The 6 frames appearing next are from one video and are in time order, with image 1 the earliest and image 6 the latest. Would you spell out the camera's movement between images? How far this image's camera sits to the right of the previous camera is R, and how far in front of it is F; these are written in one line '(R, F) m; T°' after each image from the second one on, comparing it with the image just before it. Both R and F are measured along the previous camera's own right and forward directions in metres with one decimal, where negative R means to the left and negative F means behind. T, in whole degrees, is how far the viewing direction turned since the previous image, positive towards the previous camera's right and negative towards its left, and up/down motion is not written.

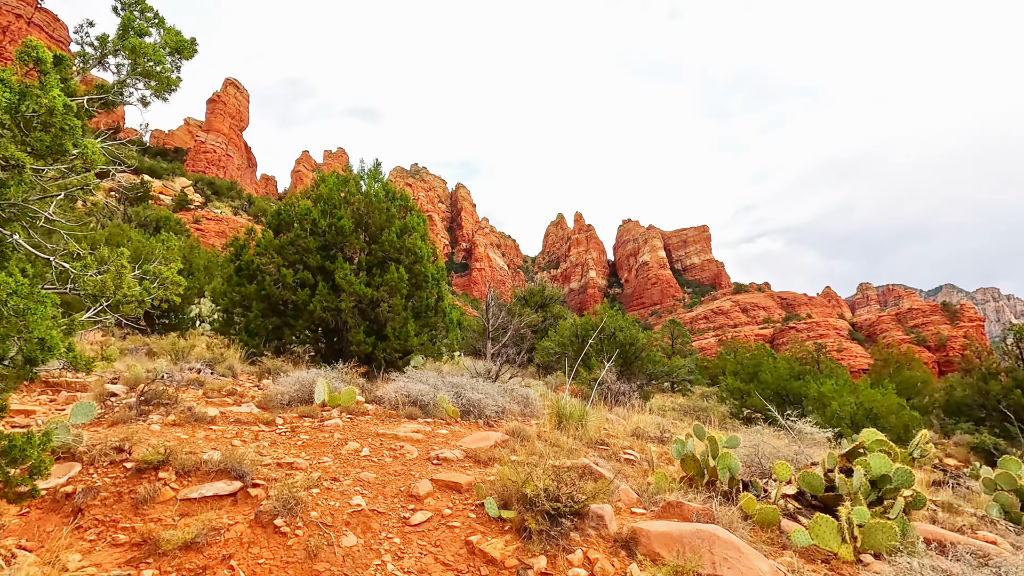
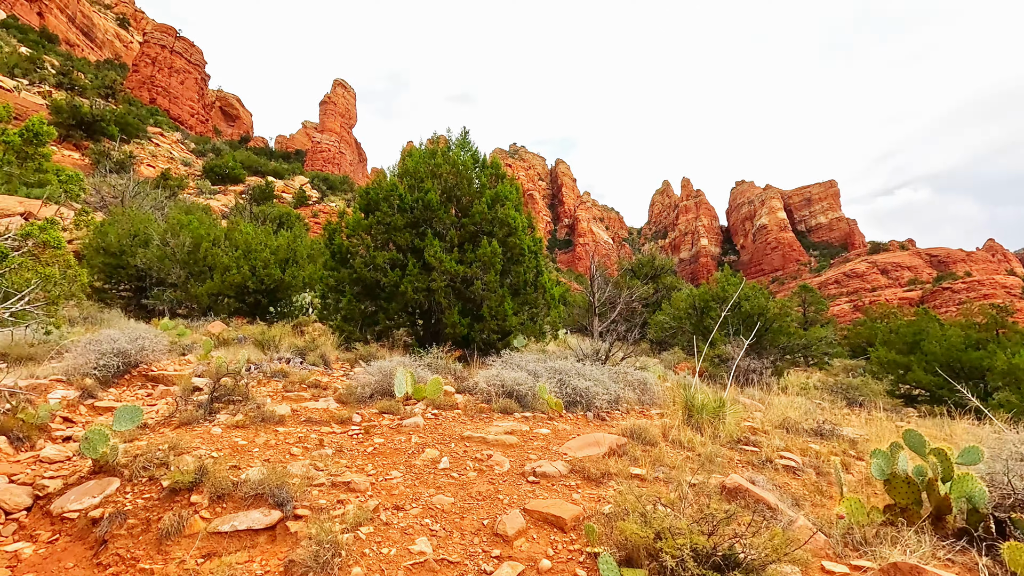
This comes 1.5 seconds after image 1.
(0.0, +1.0) m; -11°
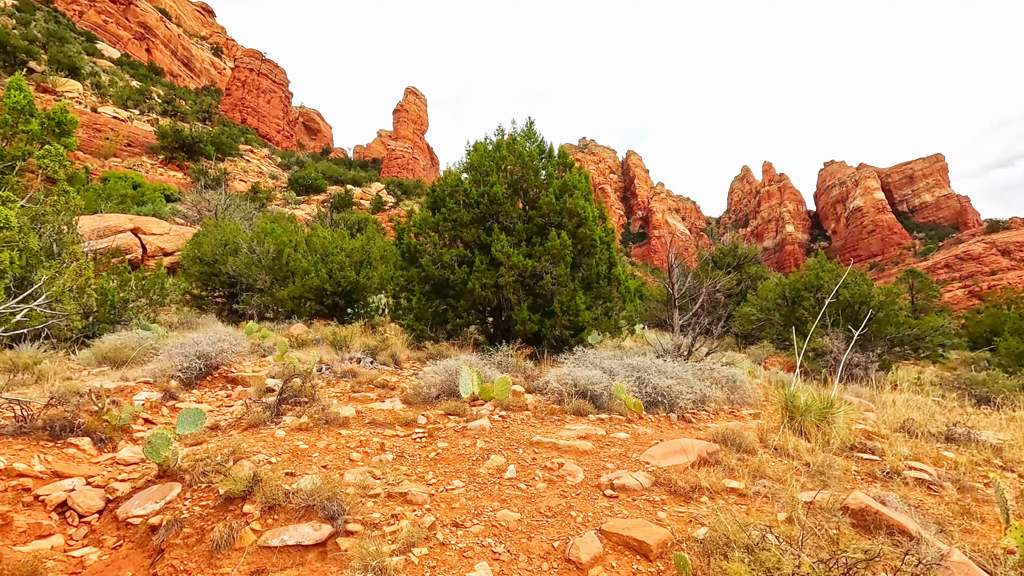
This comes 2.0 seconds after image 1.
(0.0, +0.3) m; -8°
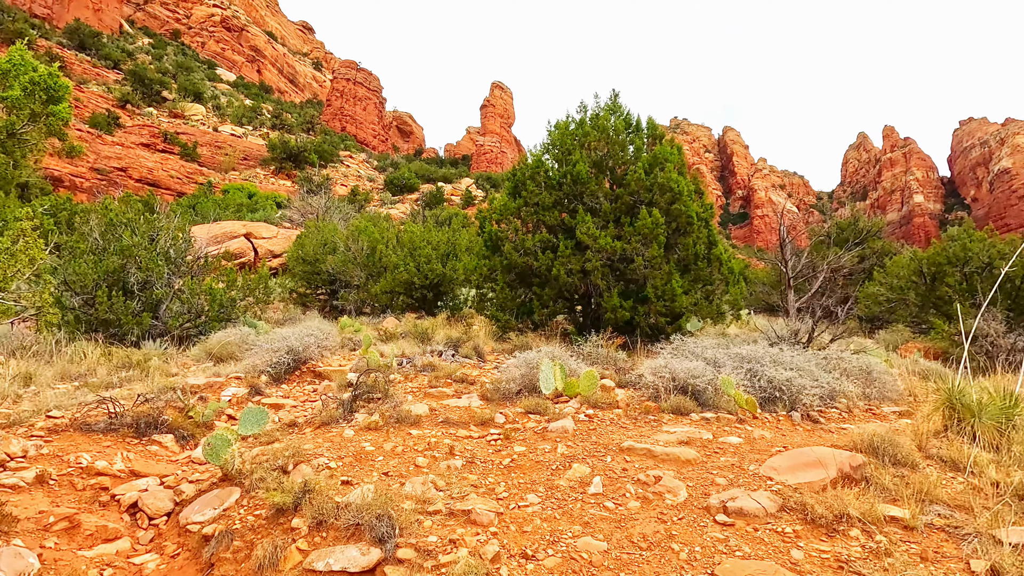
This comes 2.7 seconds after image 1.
(+0.1, +0.5) m; -10°
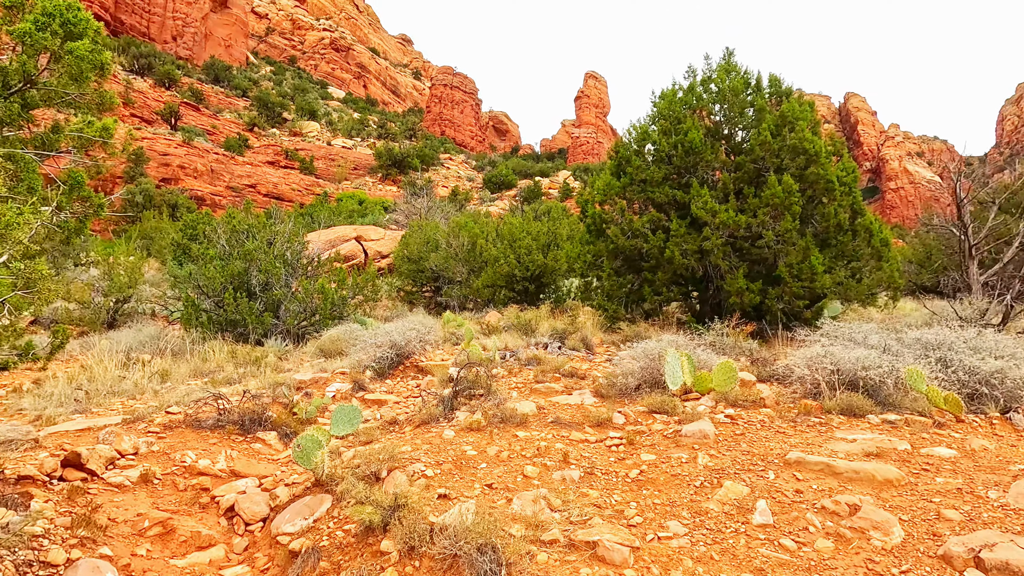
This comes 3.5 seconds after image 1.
(-0.1, +0.5) m; -11°
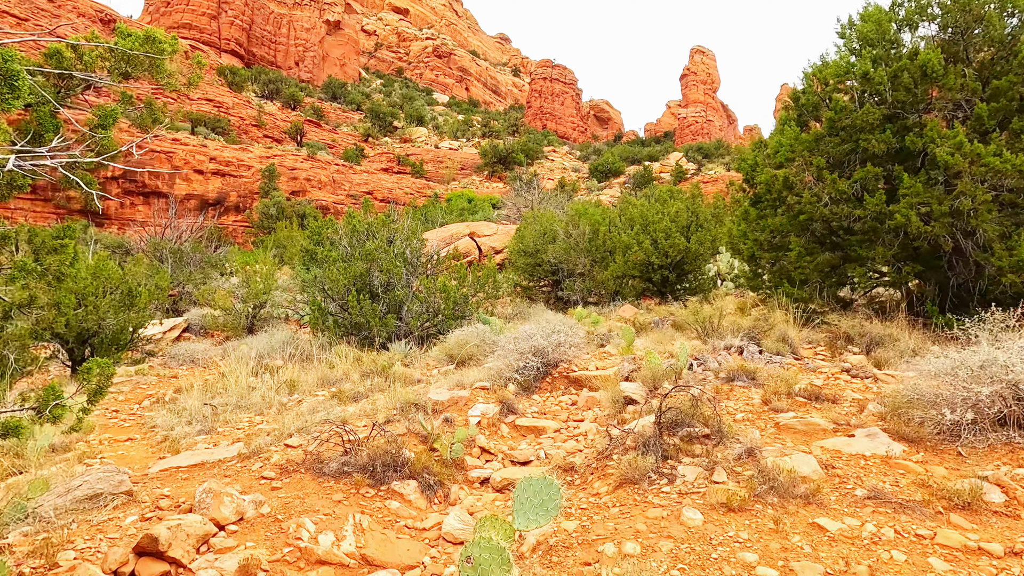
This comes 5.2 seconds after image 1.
(-0.6, +1.1) m; -11°
